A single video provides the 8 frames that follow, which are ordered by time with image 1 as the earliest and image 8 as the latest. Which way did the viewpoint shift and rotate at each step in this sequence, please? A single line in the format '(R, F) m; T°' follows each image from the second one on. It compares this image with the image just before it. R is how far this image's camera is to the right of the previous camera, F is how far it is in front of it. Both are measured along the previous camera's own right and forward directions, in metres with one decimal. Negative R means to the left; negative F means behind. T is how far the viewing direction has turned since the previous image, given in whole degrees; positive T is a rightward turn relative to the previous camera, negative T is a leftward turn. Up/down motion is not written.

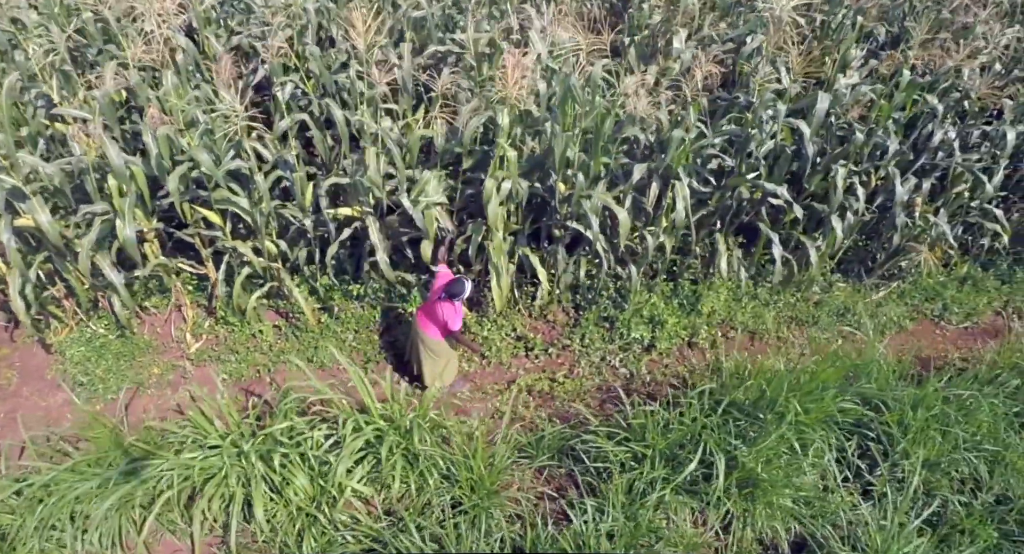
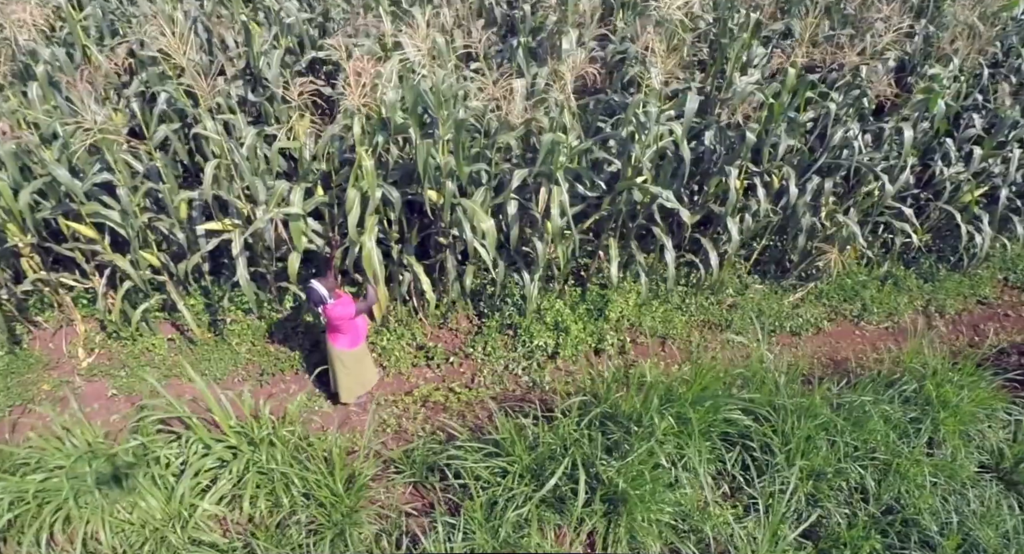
(+0.5, +0.1) m; 0°
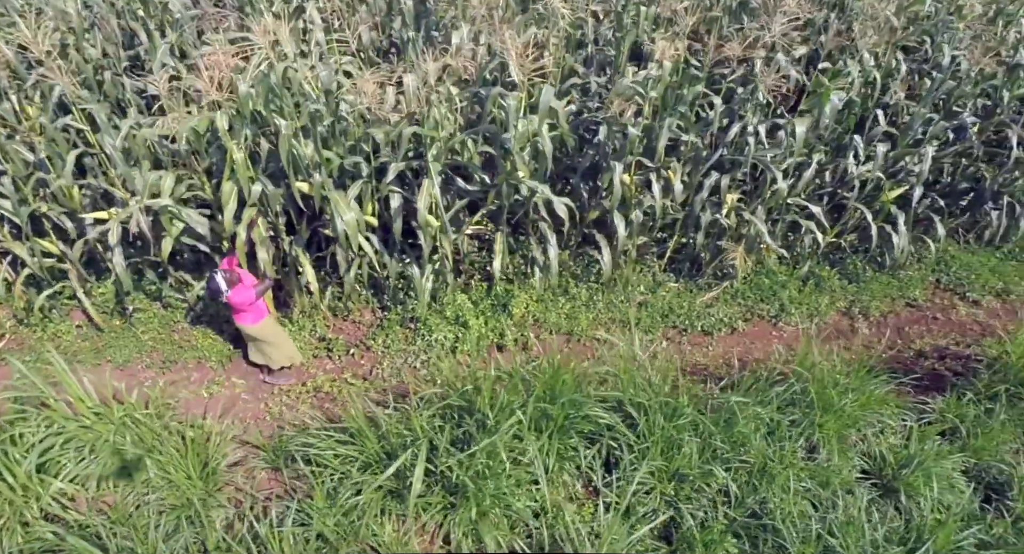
(+0.6, 0.0) m; -3°
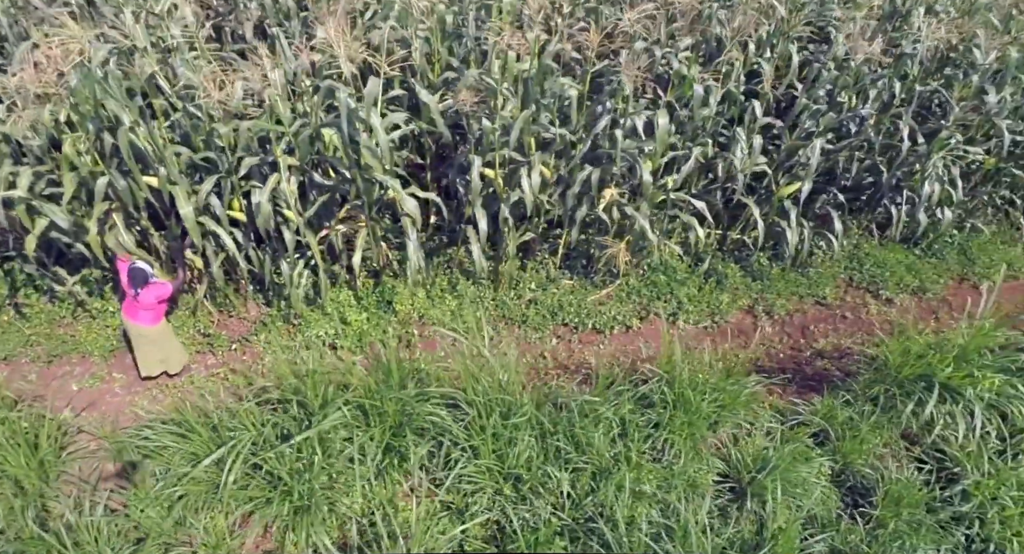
(+0.7, +0.1) m; -2°
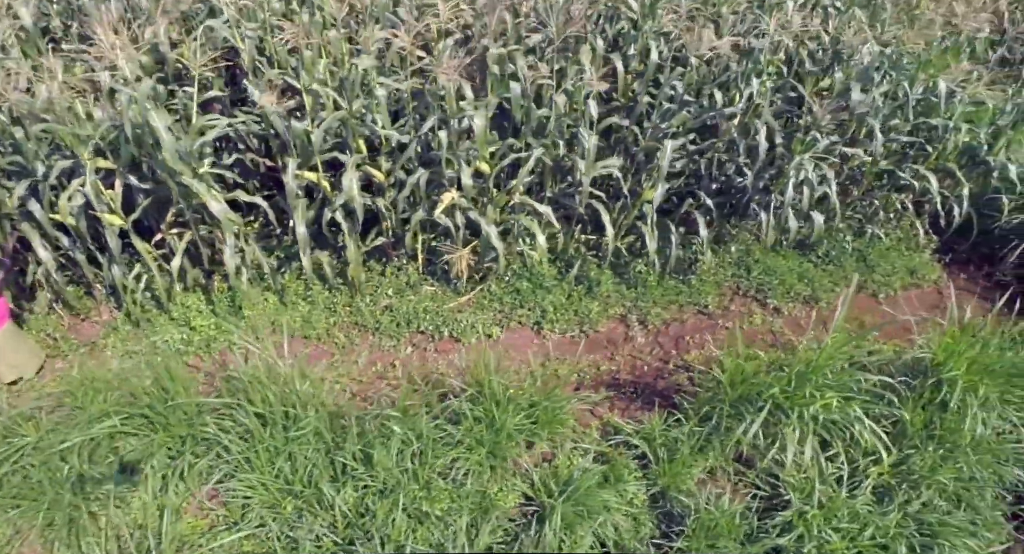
(+0.9, +0.1) m; -3°
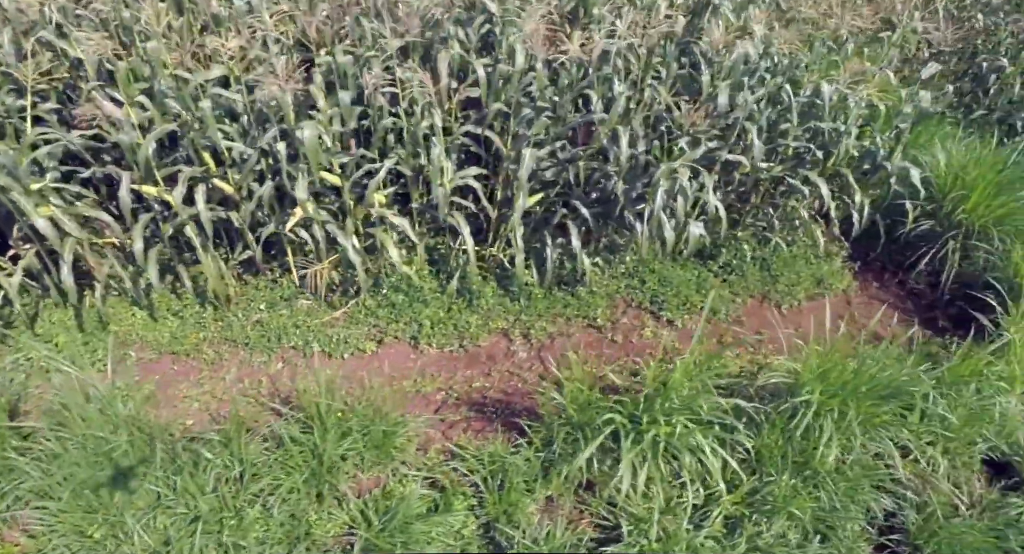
(+0.7, +0.1) m; -2°
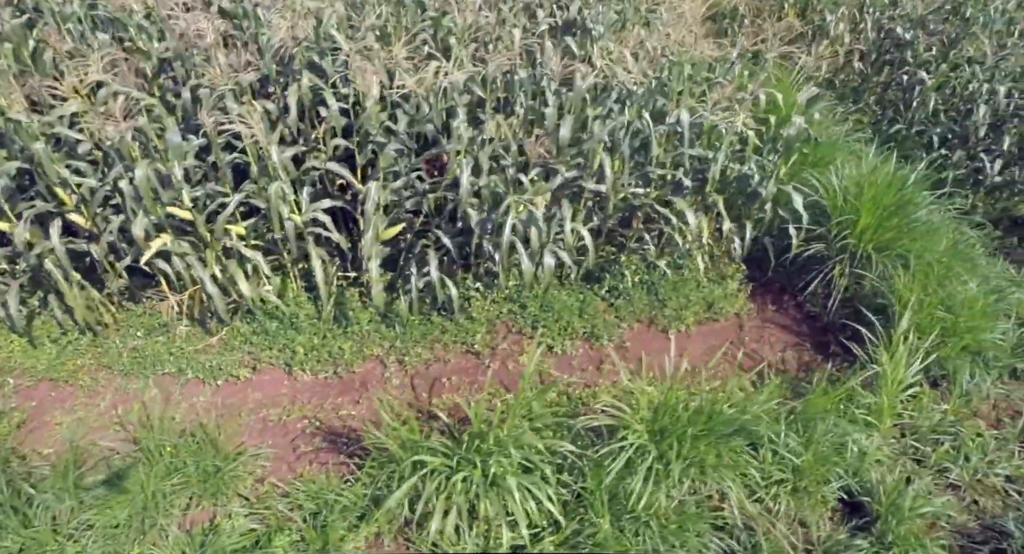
(+0.7, 0.0) m; -2°
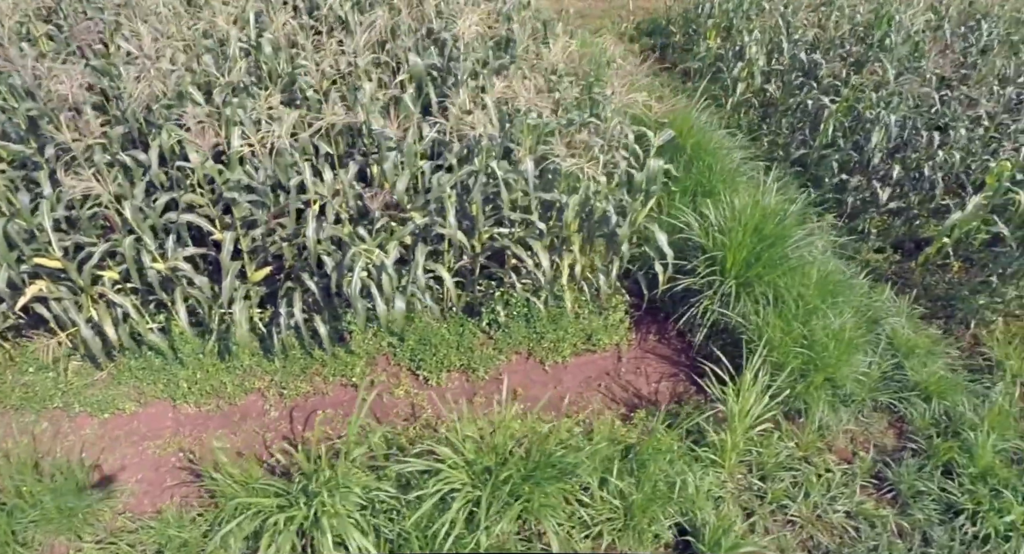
(+0.7, -0.1) m; -2°
